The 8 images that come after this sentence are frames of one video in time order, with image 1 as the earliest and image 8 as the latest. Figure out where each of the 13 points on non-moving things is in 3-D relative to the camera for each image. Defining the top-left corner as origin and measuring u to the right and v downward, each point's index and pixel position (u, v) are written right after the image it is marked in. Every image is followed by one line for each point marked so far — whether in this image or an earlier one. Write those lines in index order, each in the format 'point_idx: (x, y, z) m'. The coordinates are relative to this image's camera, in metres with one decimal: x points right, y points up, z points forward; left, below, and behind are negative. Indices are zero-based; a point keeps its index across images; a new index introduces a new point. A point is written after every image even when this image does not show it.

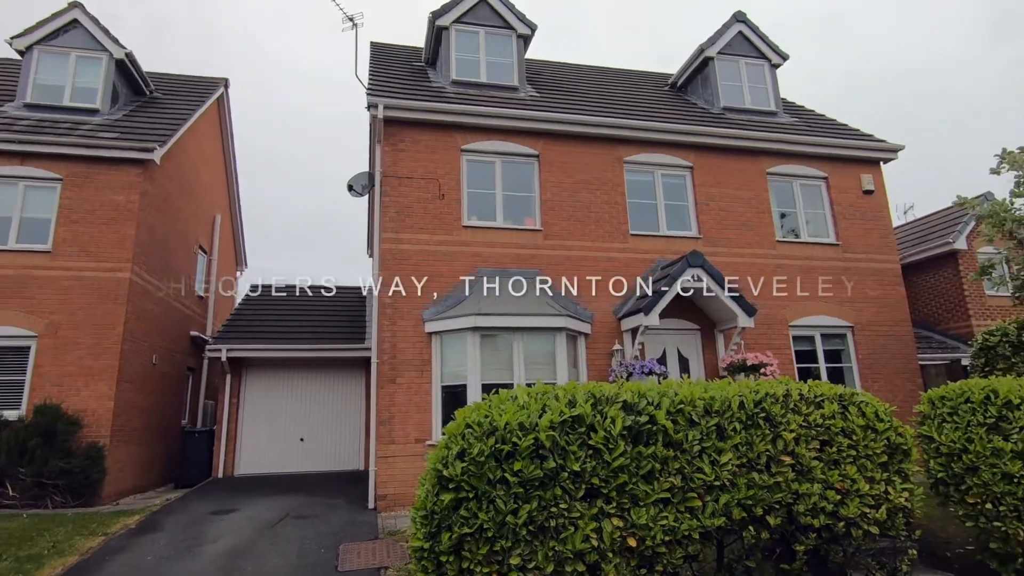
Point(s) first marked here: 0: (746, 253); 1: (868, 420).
0: (+4.9, +0.8, +11.0) m
1: (+3.6, -1.3, +5.2) m
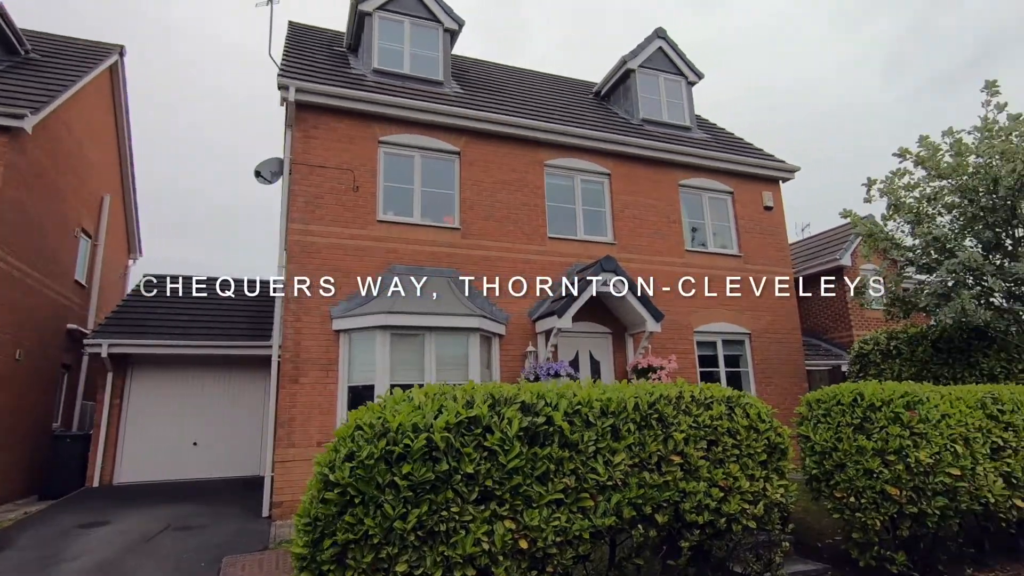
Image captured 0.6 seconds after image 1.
0: (+3.1, +0.6, +11.5) m
1: (+2.6, -1.4, +5.5) m
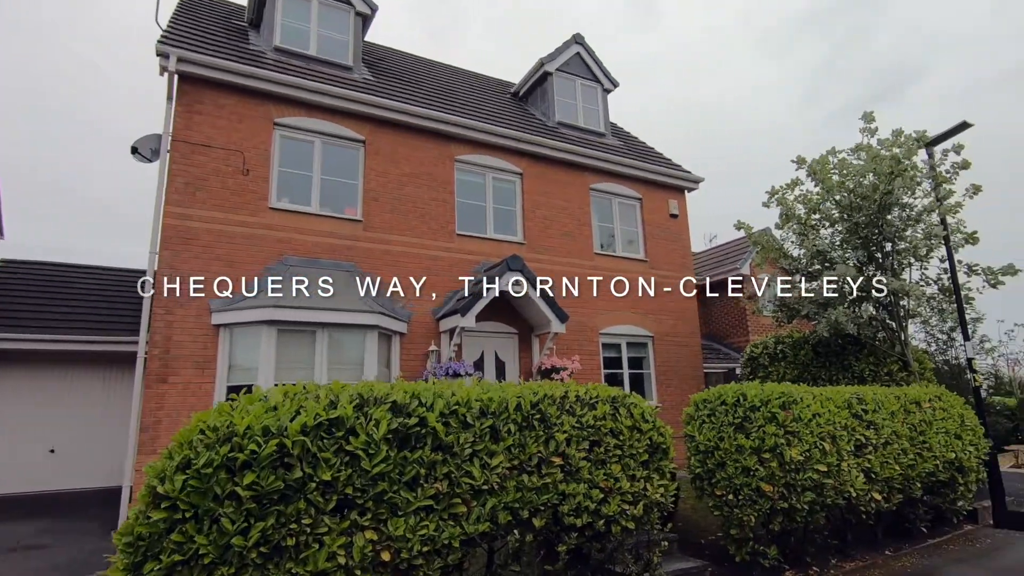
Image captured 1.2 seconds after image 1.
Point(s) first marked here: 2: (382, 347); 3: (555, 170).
0: (+1.1, +0.6, +11.5) m
1: (+1.3, -1.4, +5.5) m
2: (-2.3, -1.0, +9.2) m
3: (+1.0, +2.7, +11.9) m
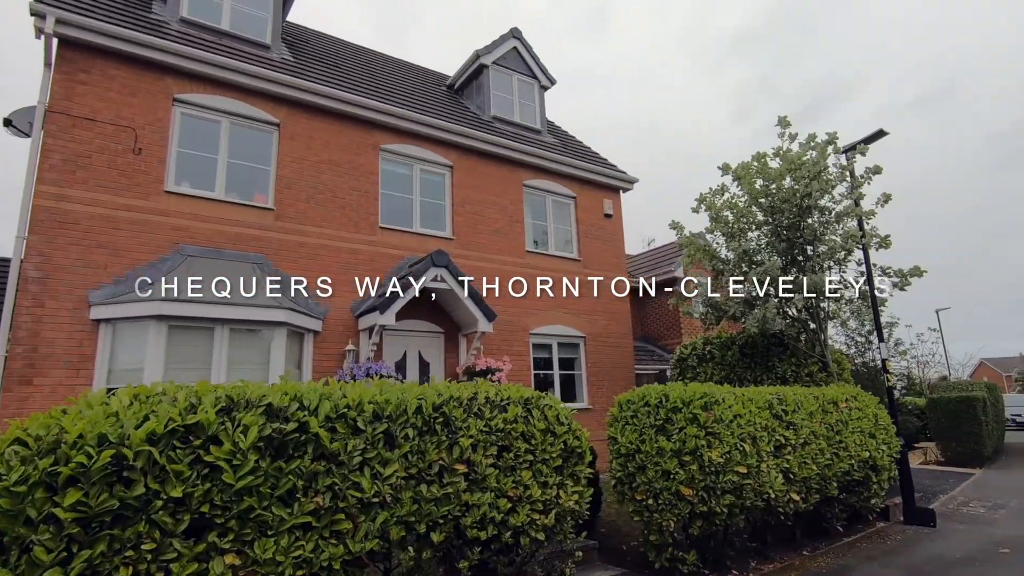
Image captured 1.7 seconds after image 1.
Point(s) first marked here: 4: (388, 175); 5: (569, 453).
0: (-0.4, +0.6, +11.1) m
1: (+0.4, -1.4, +5.2) m
2: (-3.6, -1.0, +8.5) m
3: (-0.6, +2.8, +11.5) m
4: (-2.5, +2.3, +10.4) m
5: (+0.6, -1.7, +5.2) m
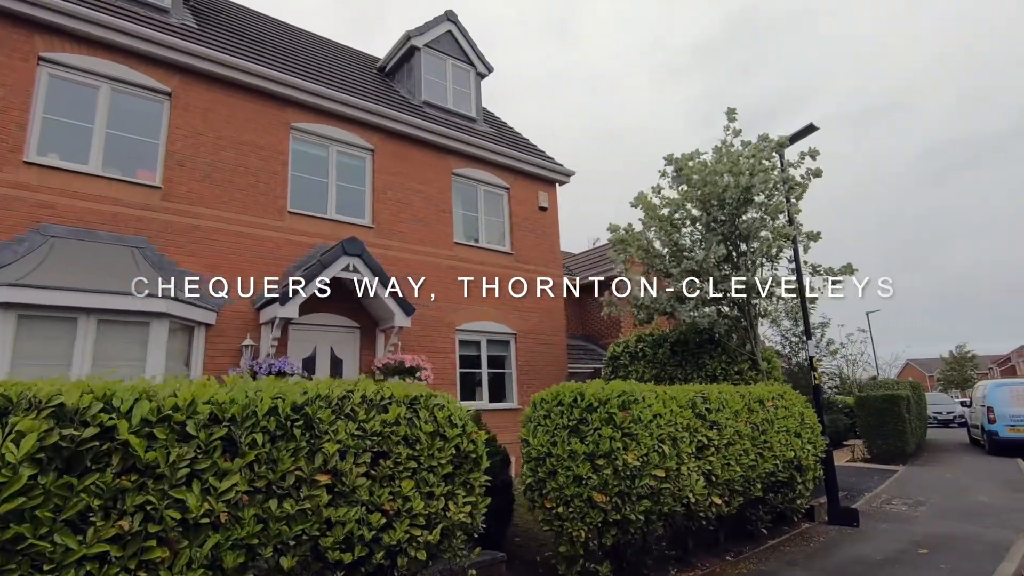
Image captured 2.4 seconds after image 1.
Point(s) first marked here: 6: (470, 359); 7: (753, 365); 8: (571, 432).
0: (-1.9, +0.8, +10.4) m
1: (-0.7, -1.2, +4.5) m
2: (-4.9, -0.8, +7.6) m
3: (-2.0, +2.9, +10.8) m
4: (-3.9, +2.4, +9.5) m
5: (-0.5, -1.5, +4.6) m
6: (-0.9, -1.5, +10.8) m
7: (+4.8, -1.5, +10.3) m
8: (+0.7, -1.6, +5.8) m
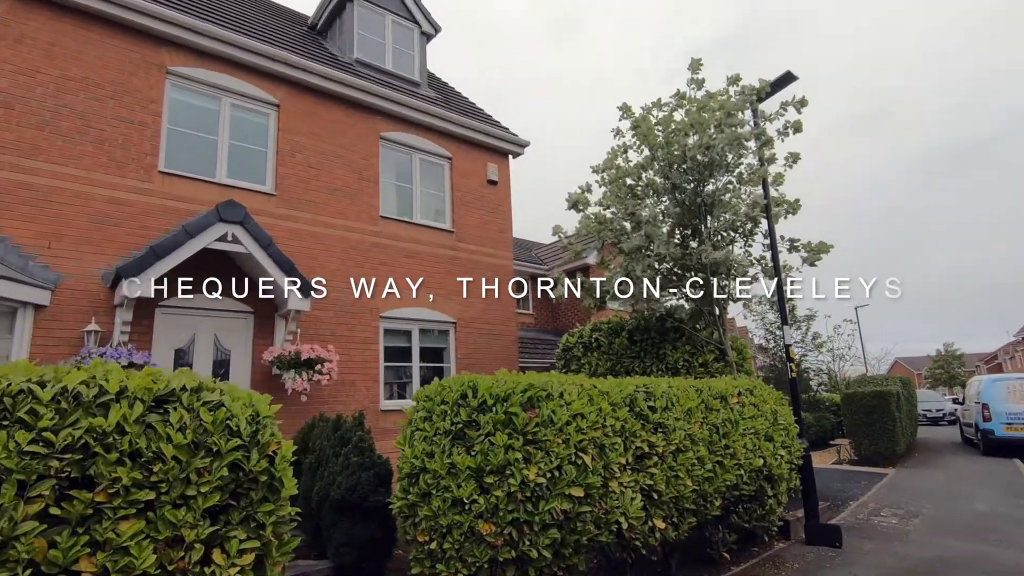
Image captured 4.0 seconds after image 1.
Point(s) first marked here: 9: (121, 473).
0: (-3.1, +1.1, +8.8) m
1: (-1.8, -0.9, +3.0) m
2: (-6.1, -0.4, +6.0) m
3: (-3.3, +3.3, +9.3) m
4: (-5.1, +2.8, +8.0) m
5: (-1.6, -1.2, +3.1) m
6: (-2.1, -1.1, +9.3) m
7: (+3.6, -1.2, +8.8) m
8: (-0.5, -1.3, +4.3) m
9: (-2.0, -1.0, +2.8) m
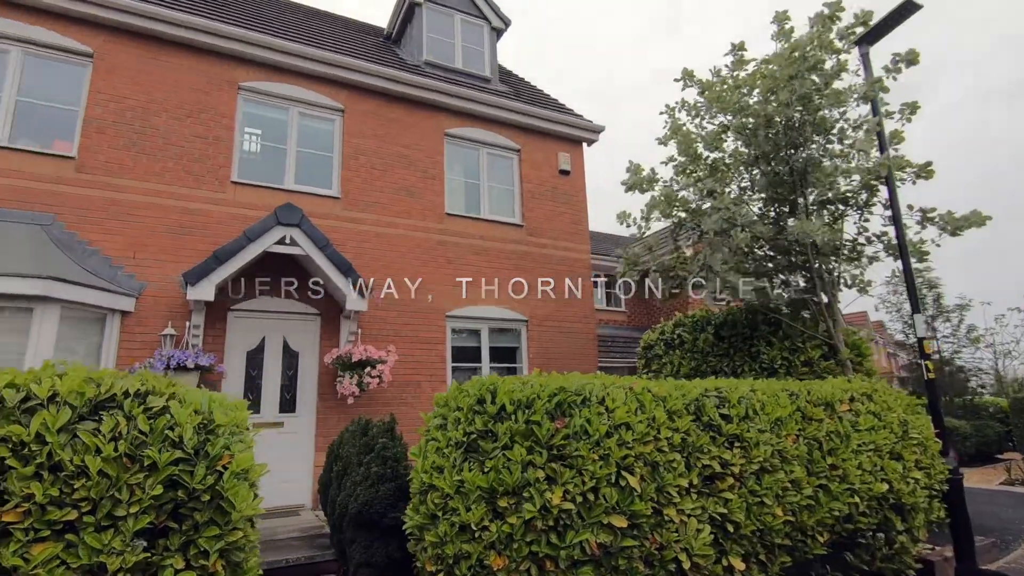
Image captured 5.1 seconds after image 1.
0: (-2.0, +1.1, +8.7) m
1: (-1.8, -0.8, +2.7) m
2: (-5.5, -0.5, +6.5) m
3: (-2.2, +3.2, +9.2) m
4: (-4.2, +2.7, +8.3) m
5: (-1.6, -1.1, +2.8) m
6: (-0.9, -1.1, +8.9) m
7: (+4.6, -0.9, +7.3) m
8: (-0.3, -1.2, +3.7) m
9: (-2.1, -0.9, +2.5) m
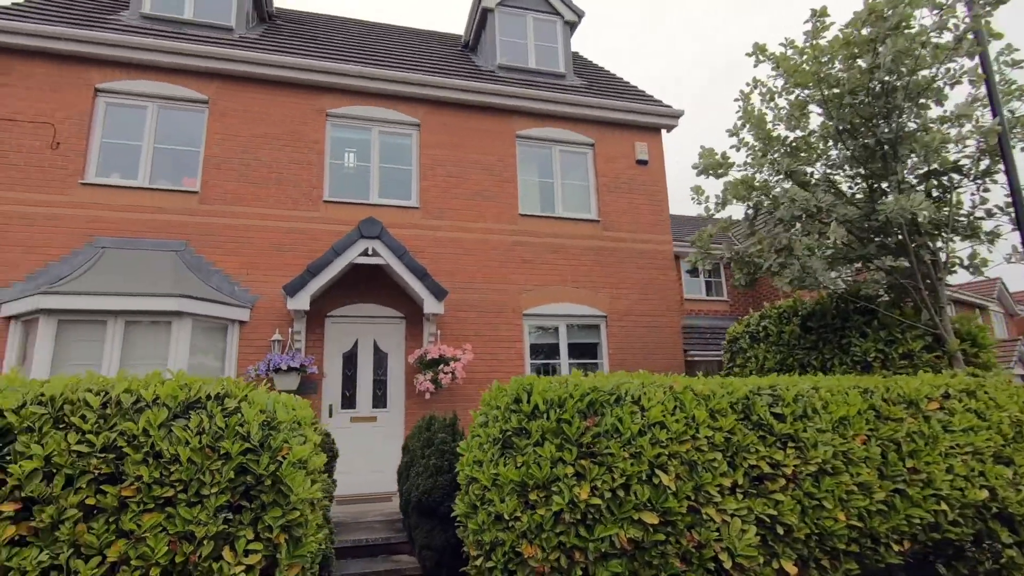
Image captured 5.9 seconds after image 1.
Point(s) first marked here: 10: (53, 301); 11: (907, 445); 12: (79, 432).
0: (-0.8, +1.1, +9.2) m
1: (-1.8, -1.0, +3.3) m
2: (-4.6, -0.8, +7.7) m
3: (-1.0, +3.2, +9.7) m
4: (-3.2, +2.6, +9.2) m
5: (-1.5, -1.2, +3.3) m
6: (+0.4, -1.1, +9.2) m
7: (+5.4, -0.7, +6.5) m
8: (-0.1, -1.2, +4.0) m
9: (-2.1, -1.1, +3.2) m
10: (-6.1, -0.2, +7.0) m
11: (+3.5, -1.4, +4.5) m
12: (-2.5, -0.9, +3.2) m
